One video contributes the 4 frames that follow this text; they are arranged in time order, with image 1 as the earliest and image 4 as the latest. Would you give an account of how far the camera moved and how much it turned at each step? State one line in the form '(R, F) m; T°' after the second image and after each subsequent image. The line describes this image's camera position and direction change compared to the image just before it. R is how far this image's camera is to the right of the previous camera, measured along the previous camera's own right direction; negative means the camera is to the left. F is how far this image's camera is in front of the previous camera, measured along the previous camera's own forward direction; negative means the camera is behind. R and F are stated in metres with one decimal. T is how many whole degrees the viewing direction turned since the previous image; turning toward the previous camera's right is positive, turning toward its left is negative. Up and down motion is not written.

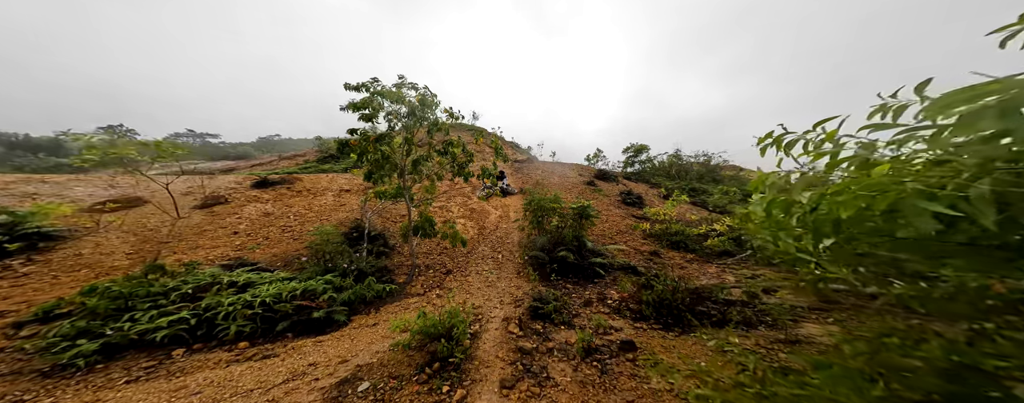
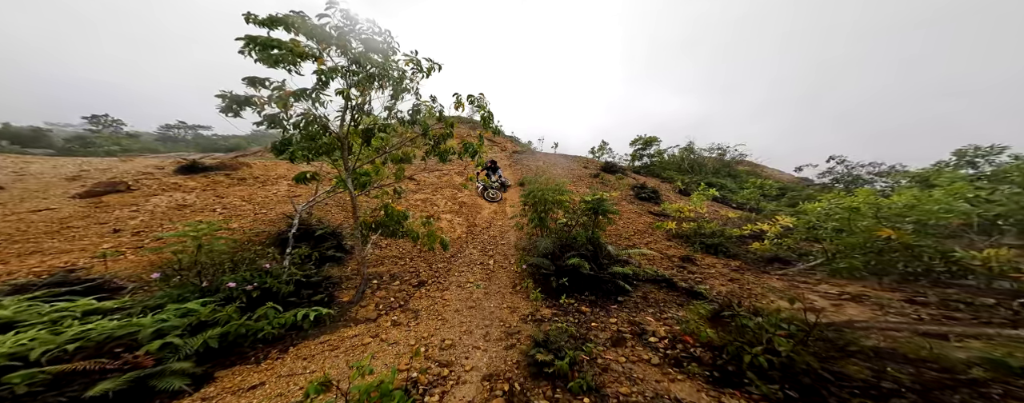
(+0.1, +1.6) m; 0°
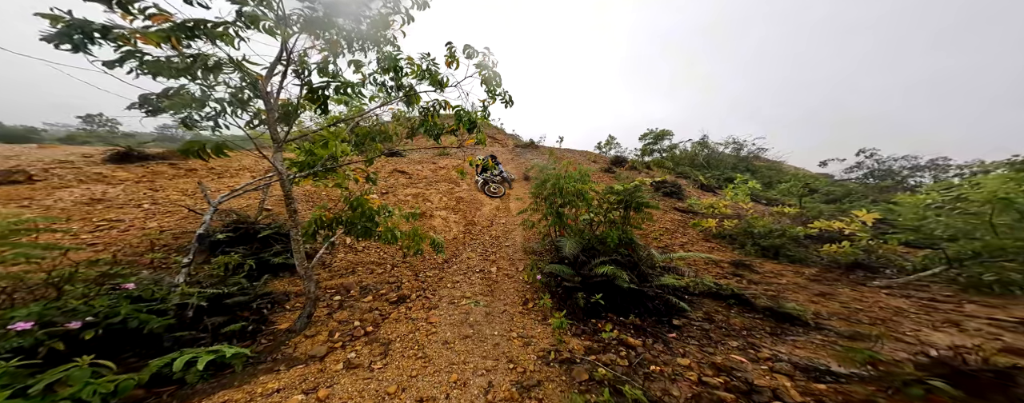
(-0.1, +1.2) m; 0°
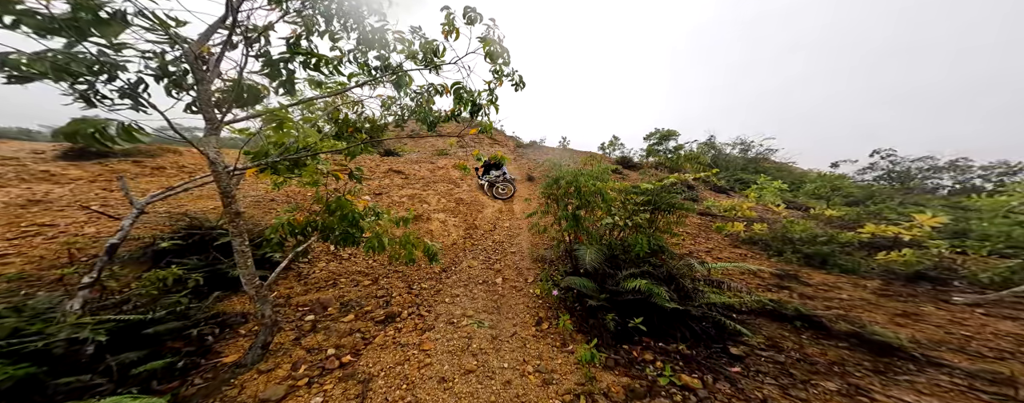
(-0.1, +0.6) m; 0°
